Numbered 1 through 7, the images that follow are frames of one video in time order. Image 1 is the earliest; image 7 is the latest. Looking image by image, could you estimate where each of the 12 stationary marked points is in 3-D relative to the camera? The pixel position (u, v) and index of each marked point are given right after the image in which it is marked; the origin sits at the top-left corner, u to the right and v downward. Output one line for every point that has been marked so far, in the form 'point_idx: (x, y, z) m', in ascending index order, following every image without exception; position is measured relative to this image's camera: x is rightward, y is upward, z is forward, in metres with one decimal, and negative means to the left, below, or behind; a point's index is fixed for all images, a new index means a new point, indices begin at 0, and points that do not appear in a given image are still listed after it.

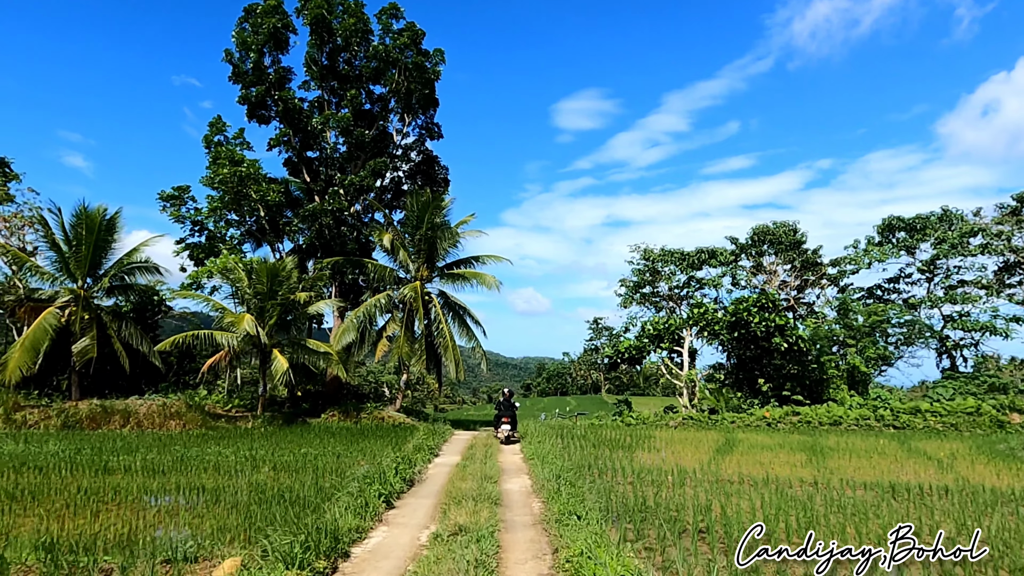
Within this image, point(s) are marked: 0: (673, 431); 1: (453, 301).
0: (+4.6, -4.1, +19.1) m
1: (-1.8, -0.4, +19.7) m
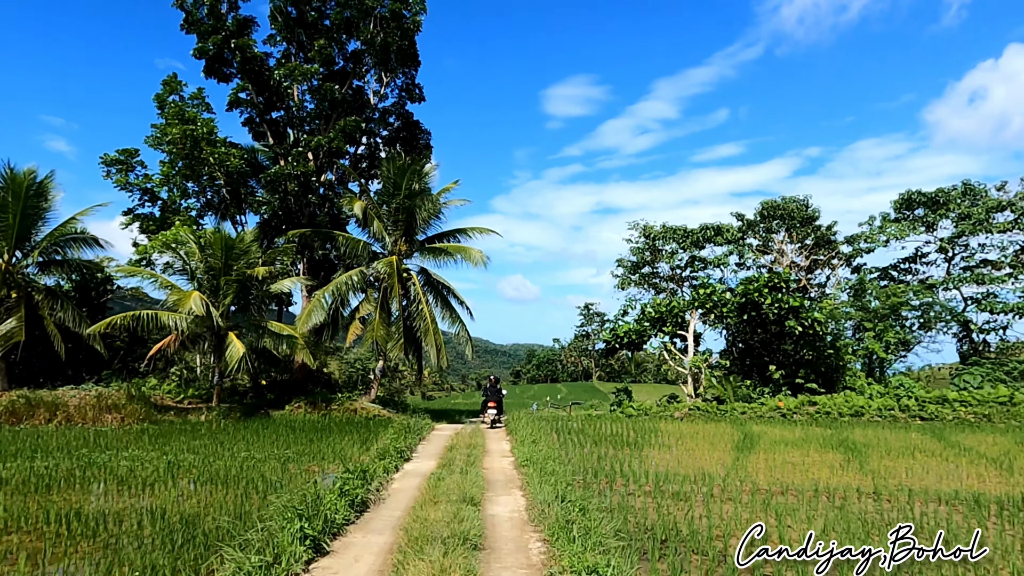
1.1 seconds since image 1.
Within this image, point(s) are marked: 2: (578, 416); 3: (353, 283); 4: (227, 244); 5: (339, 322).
0: (+4.3, -3.5, +17.2) m
1: (-2.1, +0.2, +17.6) m
2: (+1.9, -3.7, +19.6) m
3: (-3.8, +0.1, +16.3) m
4: (-6.5, +1.0, +15.3) m
5: (-4.4, -0.9, +17.2) m
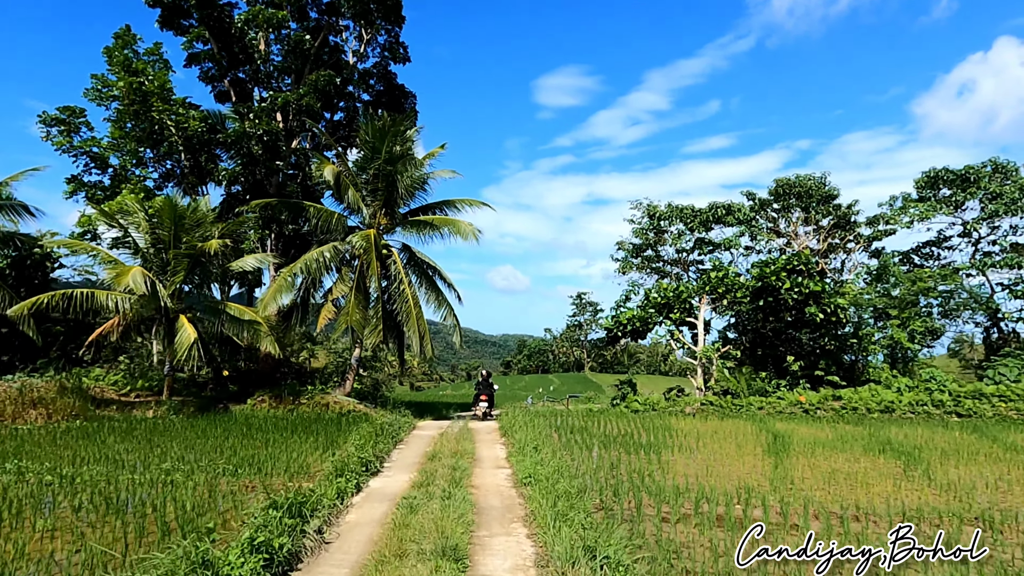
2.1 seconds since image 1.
0: (+4.2, -3.1, +15.3) m
1: (-2.2, +0.7, +15.7) m
2: (+1.7, -3.2, +17.7) m
3: (-4.0, +0.6, +14.3) m
4: (-6.6, +1.5, +13.2) m
5: (-4.6, -0.4, +15.2) m
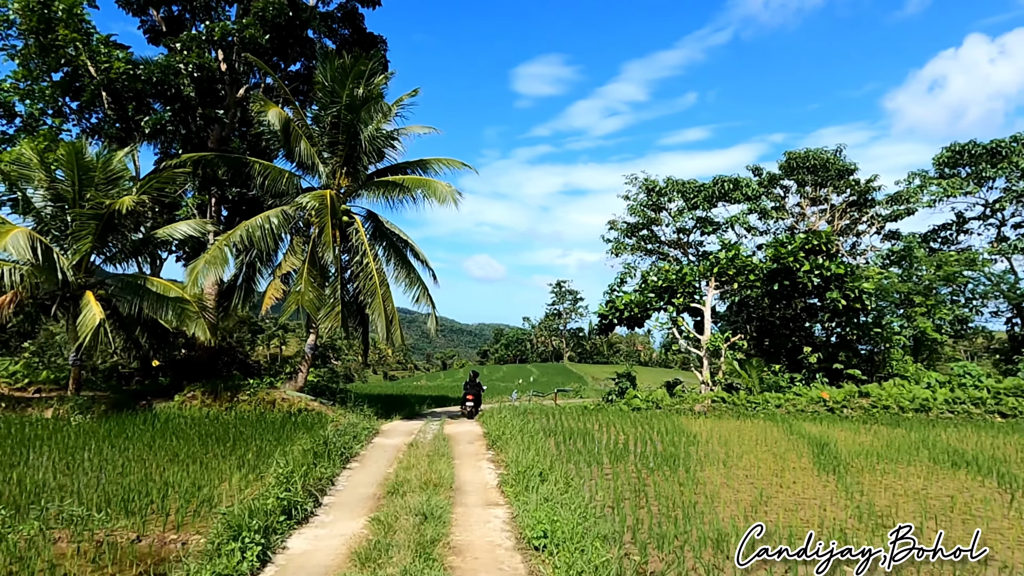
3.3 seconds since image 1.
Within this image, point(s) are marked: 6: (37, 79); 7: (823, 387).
0: (+3.8, -2.7, +13.1) m
1: (-2.5, +1.2, +13.2) m
2: (+1.4, -2.7, +15.4) m
3: (-4.2, +1.1, +11.8) m
4: (-6.7, +2.0, +10.6) m
5: (-4.8, +0.1, +12.7) m
6: (-9.5, +4.2, +13.5) m
7: (+7.5, -2.4, +16.2) m
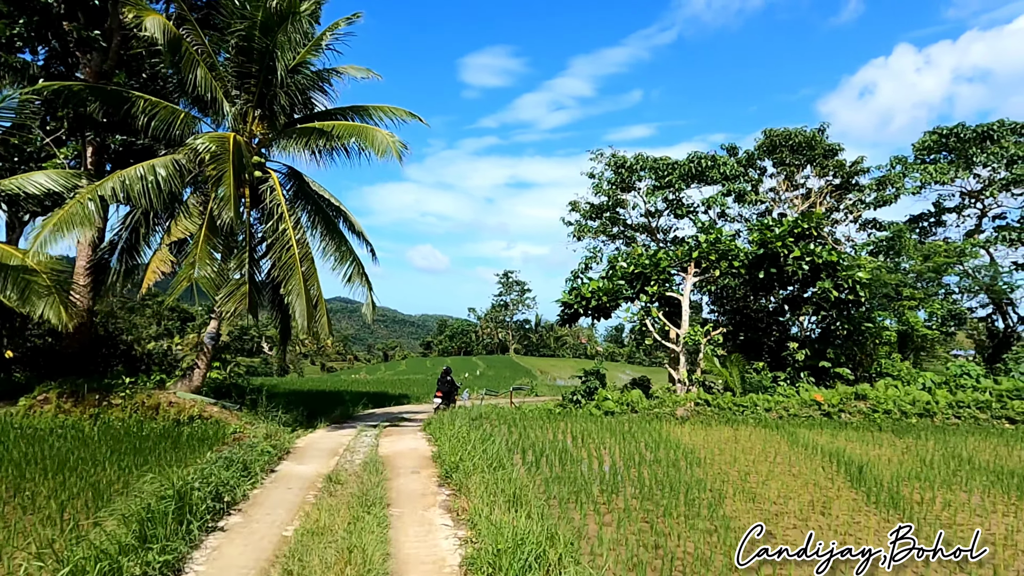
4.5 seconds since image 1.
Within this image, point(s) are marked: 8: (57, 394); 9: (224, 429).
0: (+3.1, -2.4, +11.1) m
1: (-3.2, +1.6, +10.6) m
2: (+0.4, -2.4, +13.2) m
3: (-4.8, +1.4, +9.1) m
4: (-7.2, +2.4, +7.7) m
5: (-5.5, +0.5, +9.9) m
6: (-10.1, +4.7, +10.3) m
7: (+6.4, -2.1, +14.5) m
8: (-6.1, -1.4, +9.1) m
9: (-3.7, -1.8, +8.7) m
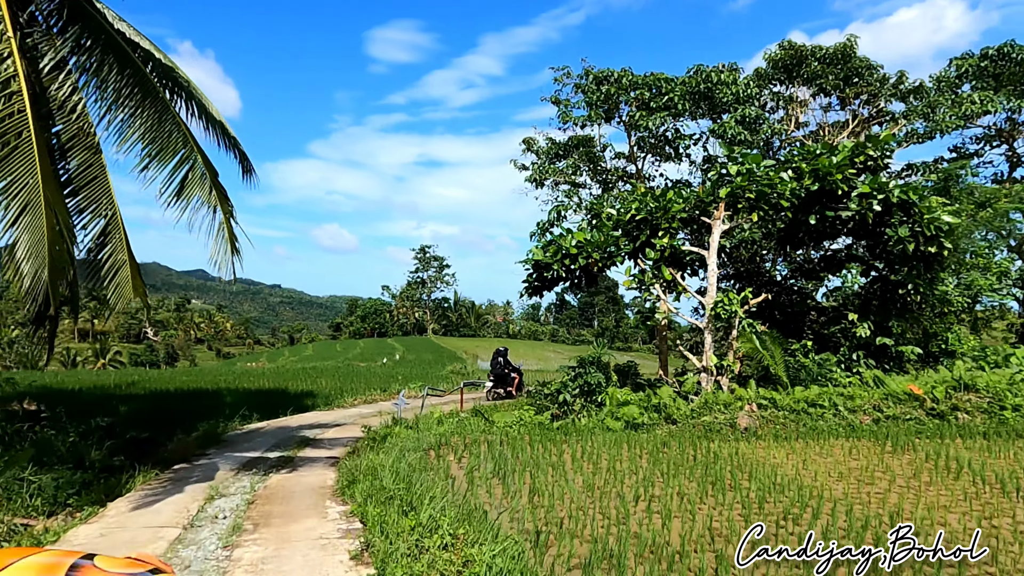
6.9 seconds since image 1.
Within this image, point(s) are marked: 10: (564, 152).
0: (+2.9, -1.7, +6.7) m
1: (-3.2, +2.2, +5.3) m
2: (0.0, -1.7, +8.4) m
3: (-4.6, +2.0, +3.6) m
4: (-6.8, +2.8, +1.8) m
5: (-5.4, +1.0, +4.3) m
6: (-10.1, +5.2, +4.0) m
7: (+5.8, -1.3, +10.5) m
8: (-5.9, -0.9, +3.5) m
9: (-3.5, -1.3, +3.5) m
10: (+1.1, +3.1, +15.5) m
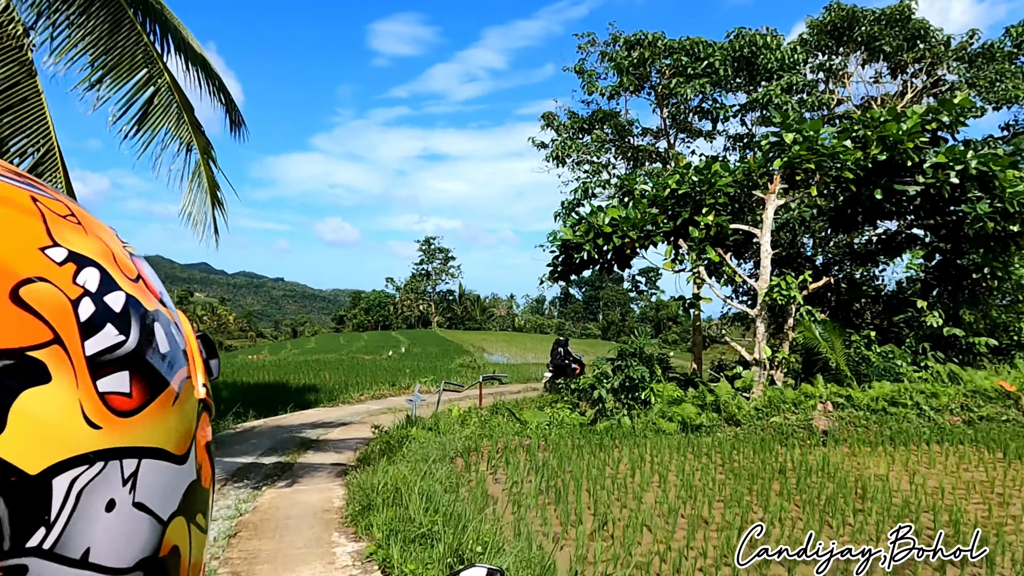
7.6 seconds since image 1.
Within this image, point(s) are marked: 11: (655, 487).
0: (+3.3, -1.5, +5.5) m
1: (-2.8, +2.4, +4.1) m
2: (+0.4, -1.5, +7.2) m
3: (-4.2, +2.2, +2.4) m
4: (-6.5, +3.0, +0.6) m
5: (-5.0, +1.3, +3.1) m
6: (-9.7, +5.4, +2.8) m
7: (+6.2, -1.1, +9.2) m
8: (-5.5, -0.7, +2.3) m
9: (-3.1, -1.1, +2.3) m
10: (+1.5, +3.4, +14.3) m
11: (+1.1, -1.4, +5.0) m
